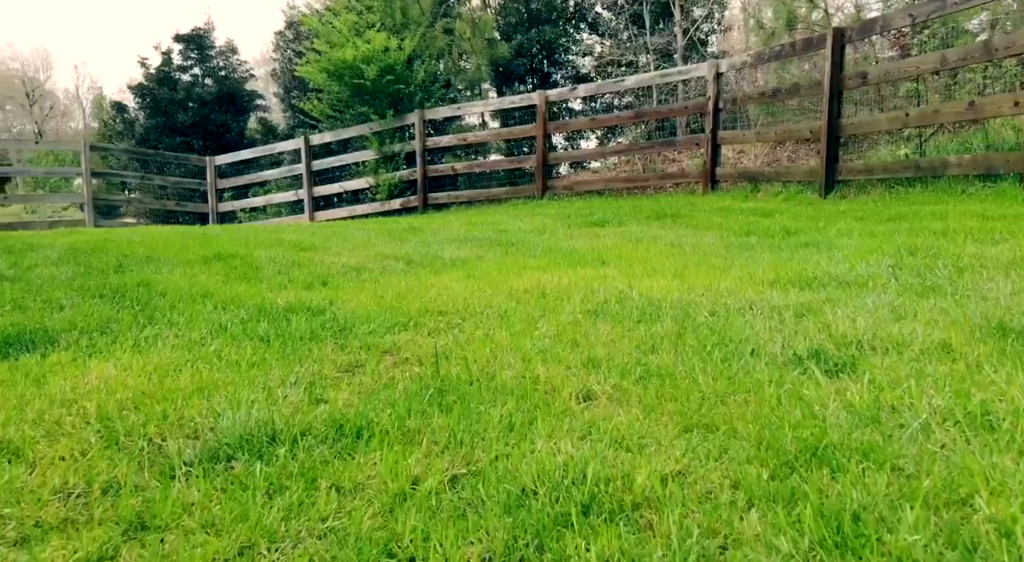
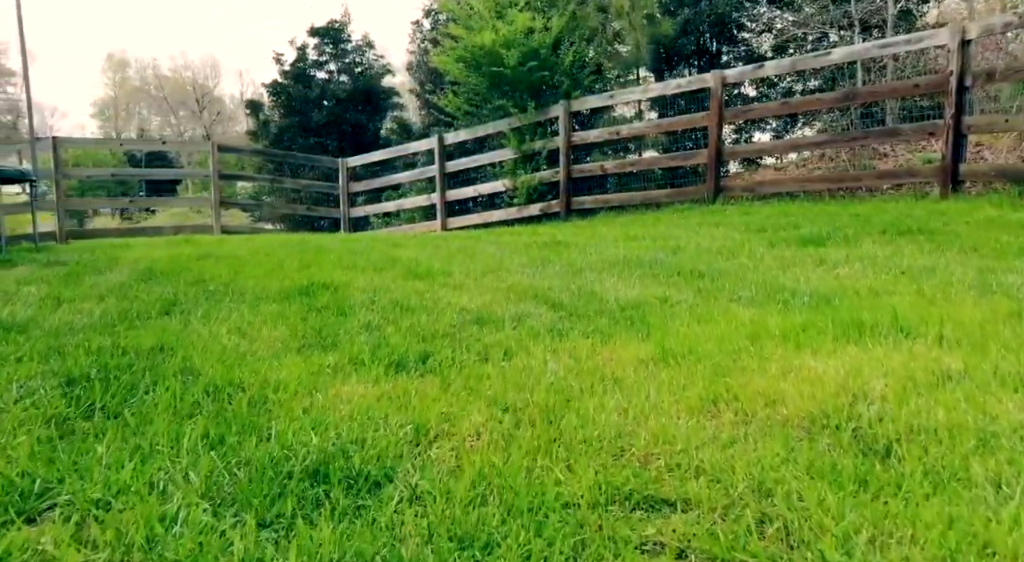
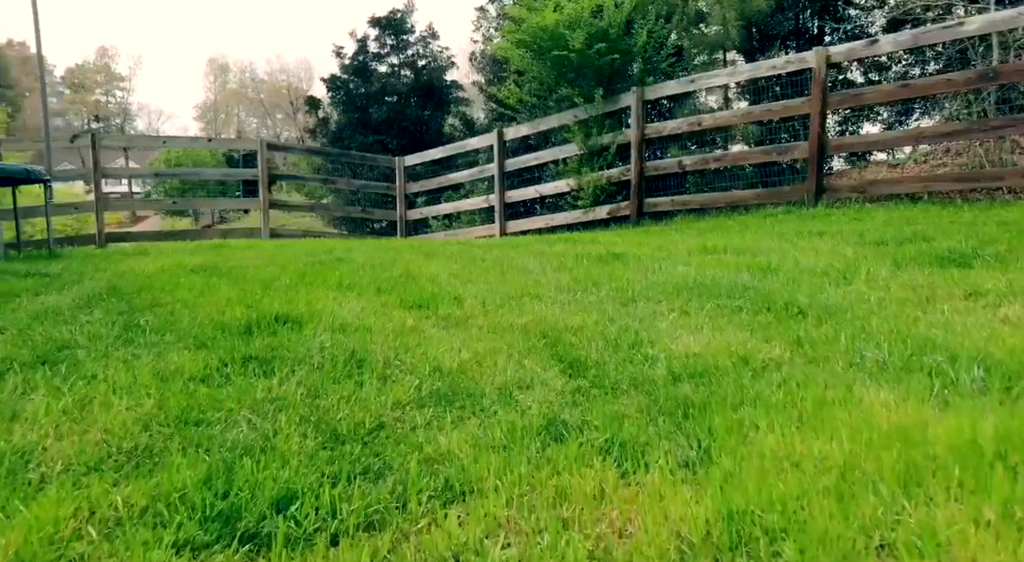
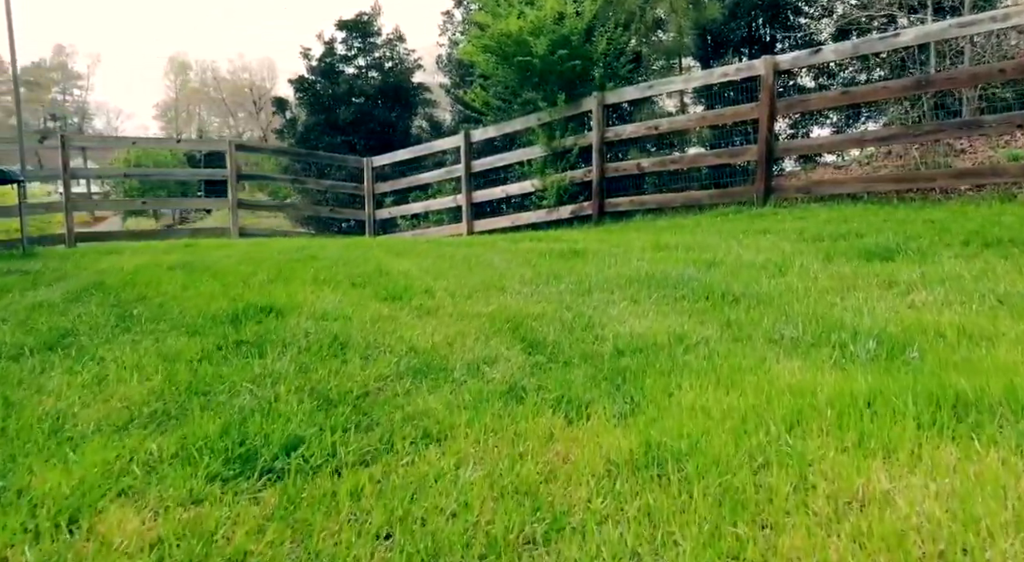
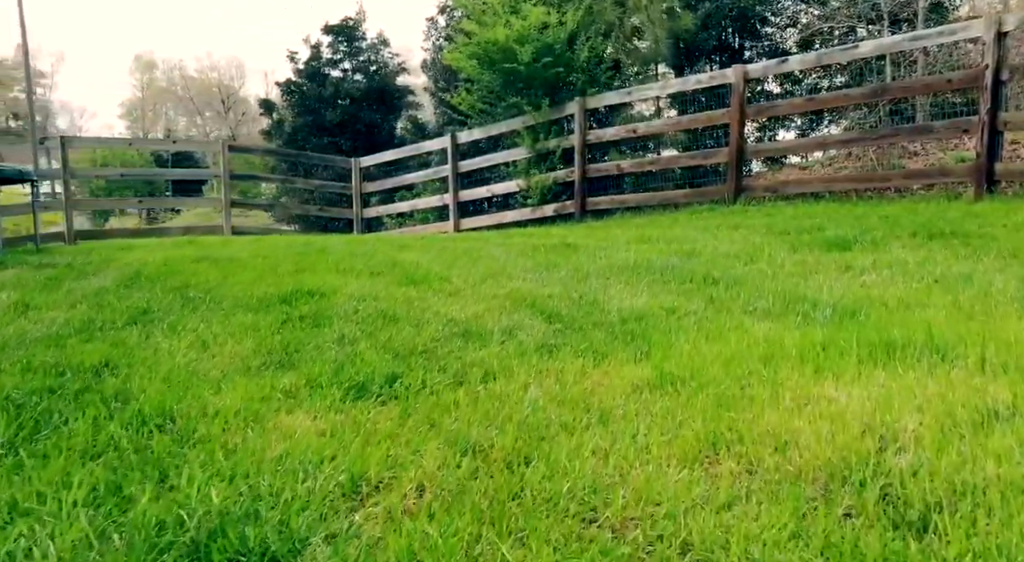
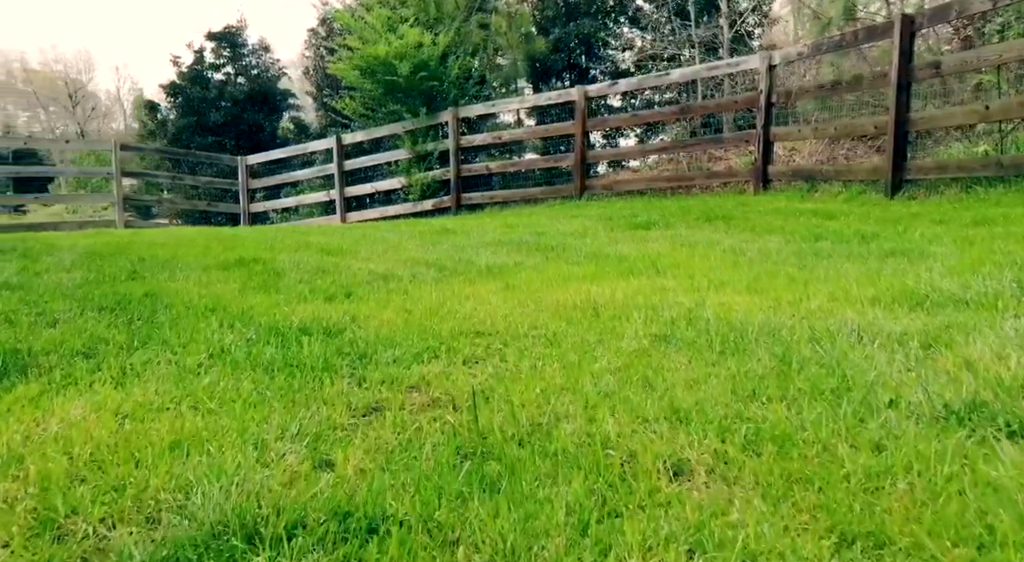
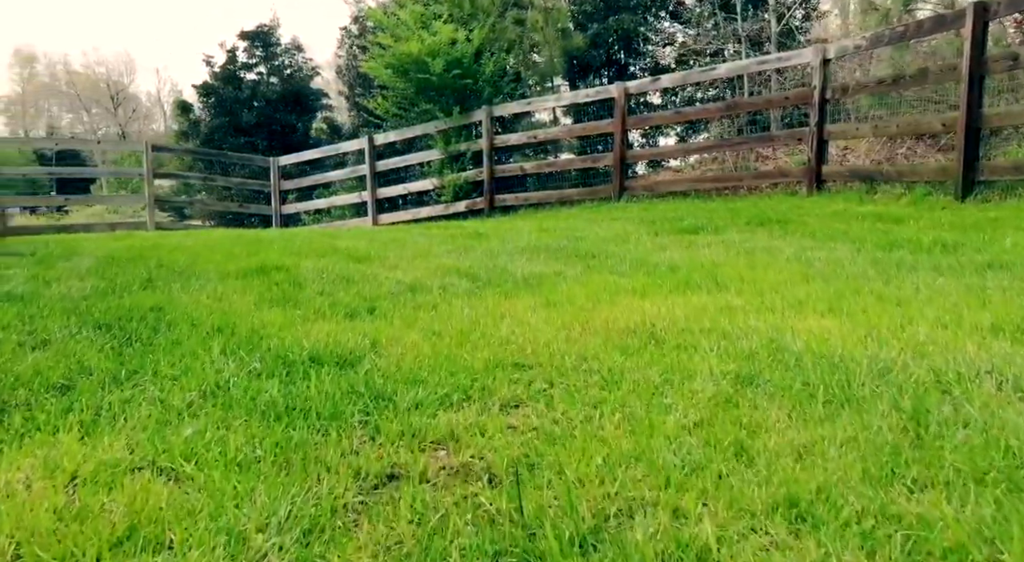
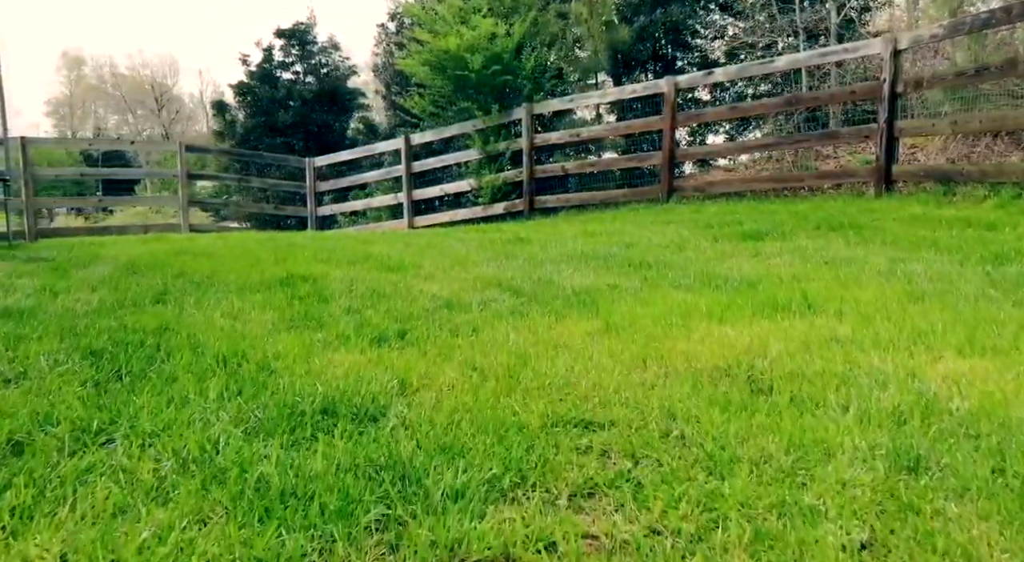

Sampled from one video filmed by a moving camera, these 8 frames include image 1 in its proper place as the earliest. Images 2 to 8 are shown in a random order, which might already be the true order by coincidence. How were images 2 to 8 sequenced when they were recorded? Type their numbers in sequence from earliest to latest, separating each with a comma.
6, 7, 8, 2, 5, 4, 3
